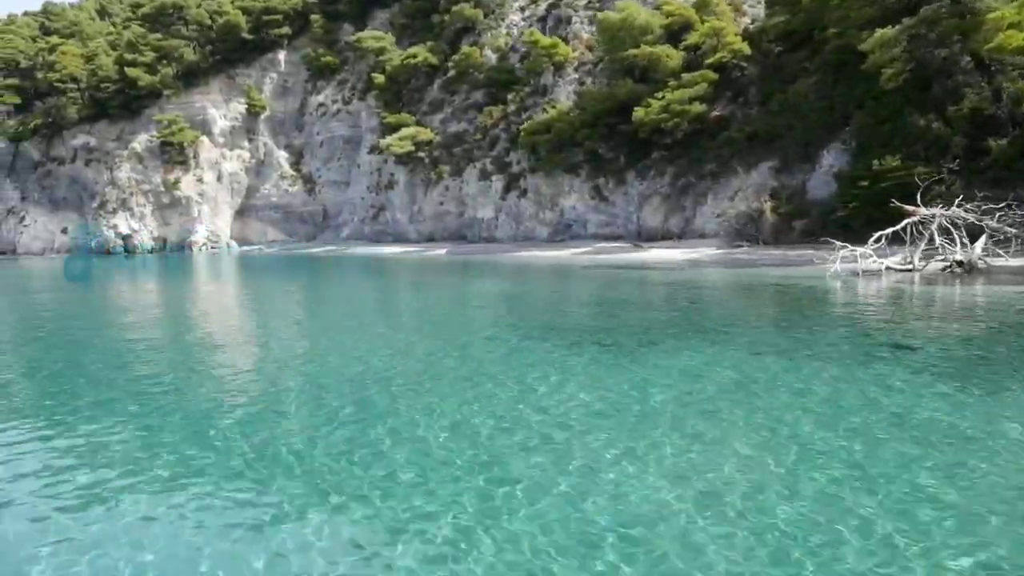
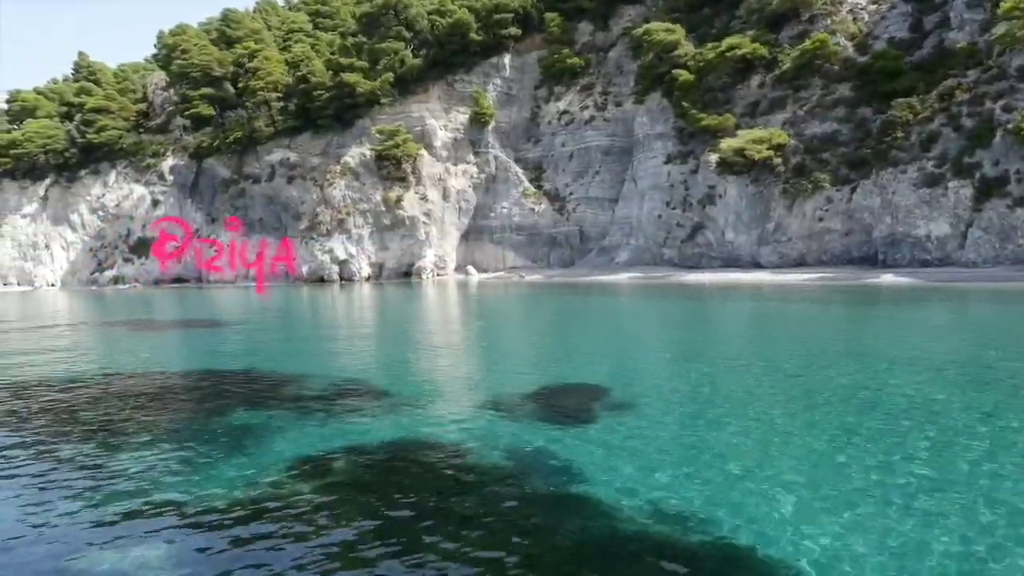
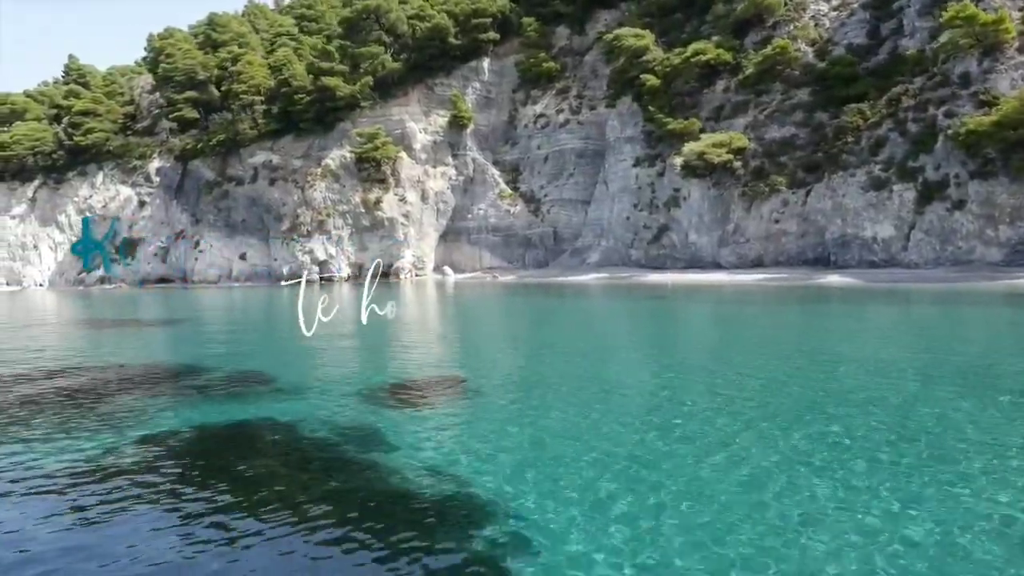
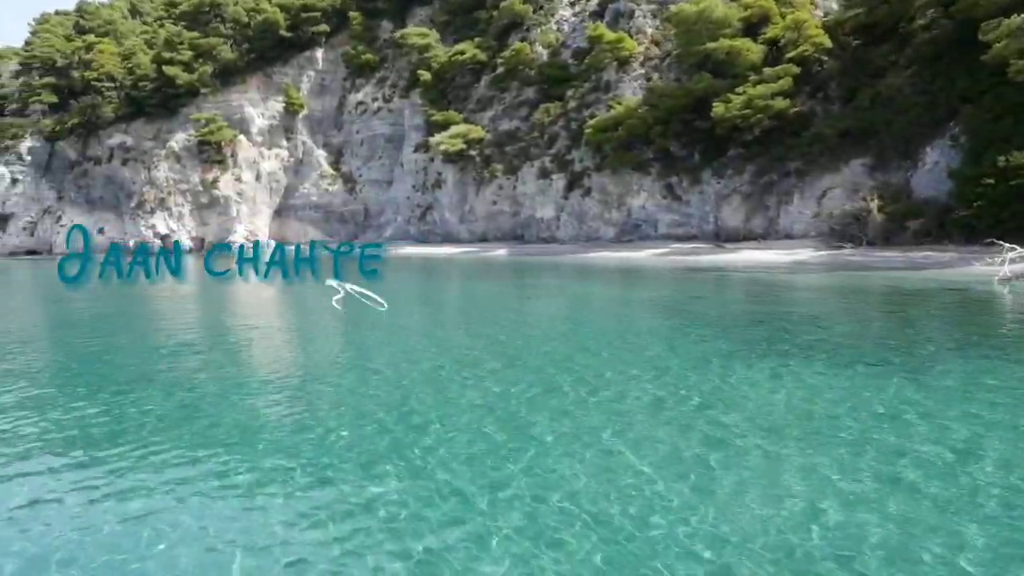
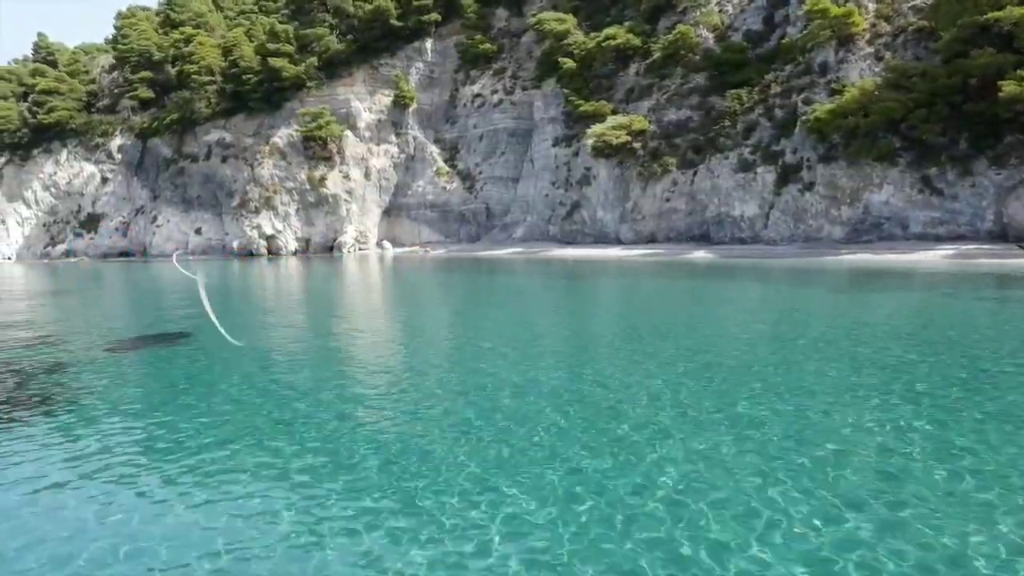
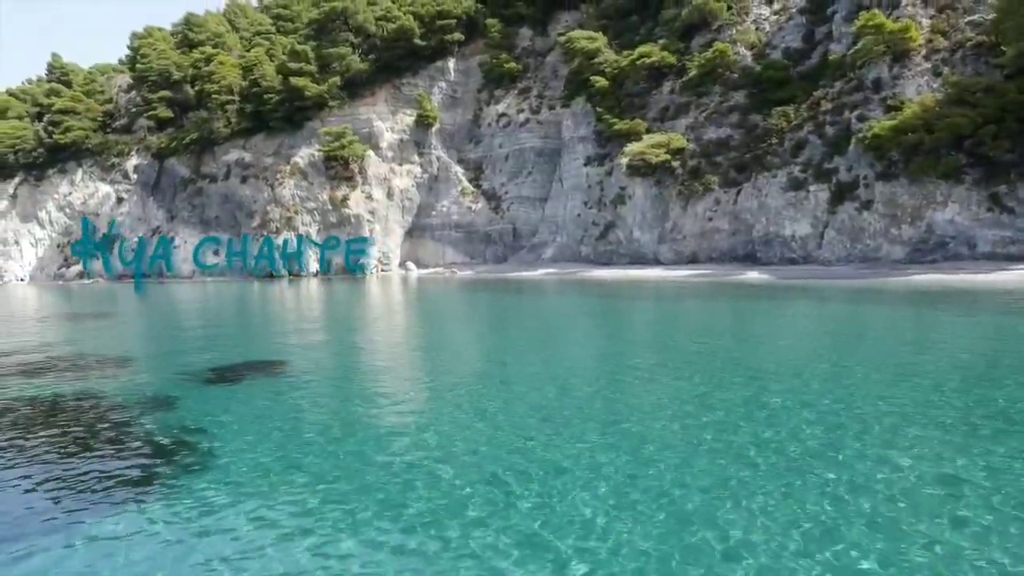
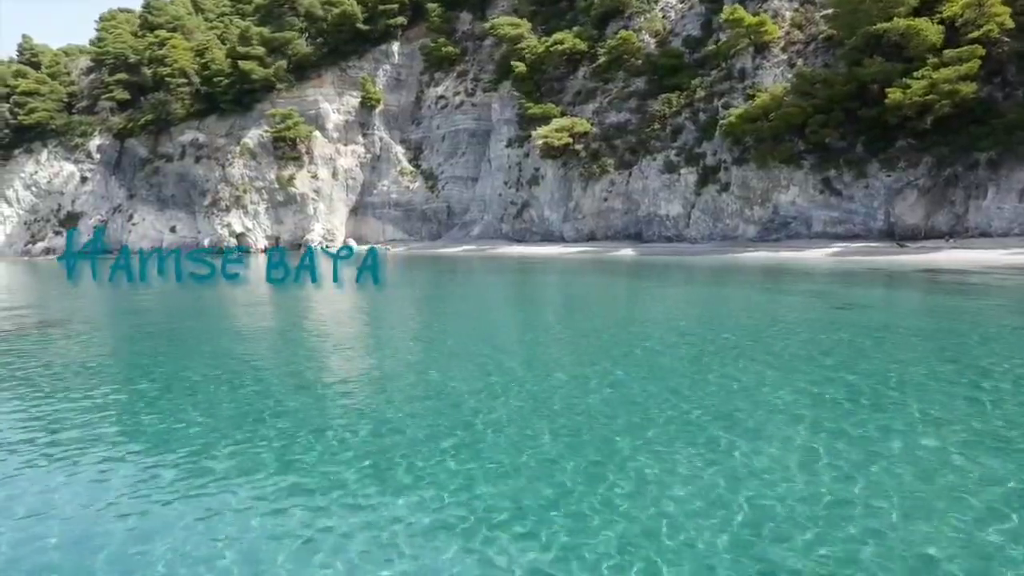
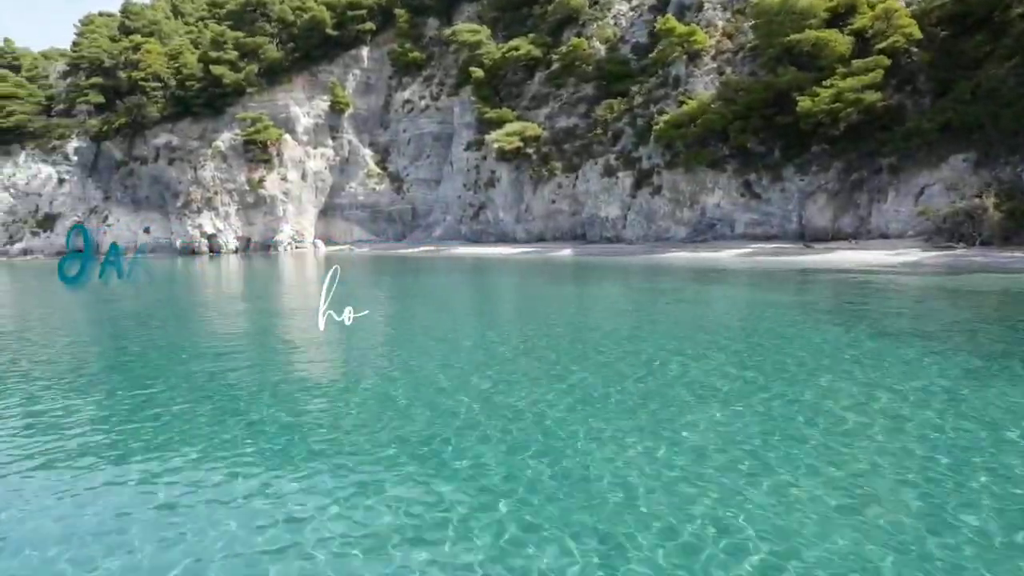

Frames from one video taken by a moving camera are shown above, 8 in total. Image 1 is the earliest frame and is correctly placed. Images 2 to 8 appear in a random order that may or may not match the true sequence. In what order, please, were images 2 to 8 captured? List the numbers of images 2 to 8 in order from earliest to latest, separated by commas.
4, 8, 7, 5, 6, 3, 2
